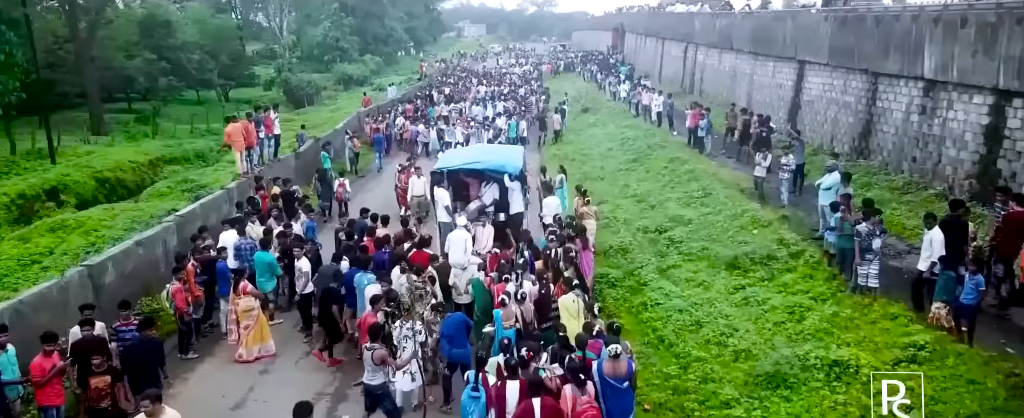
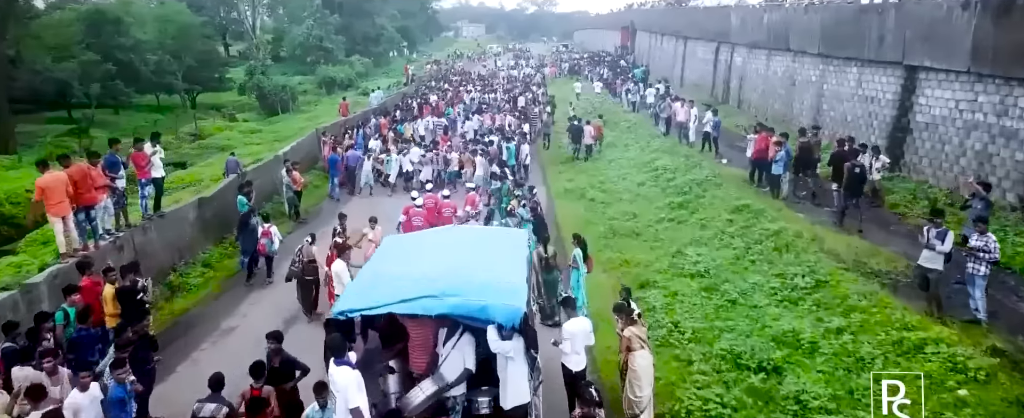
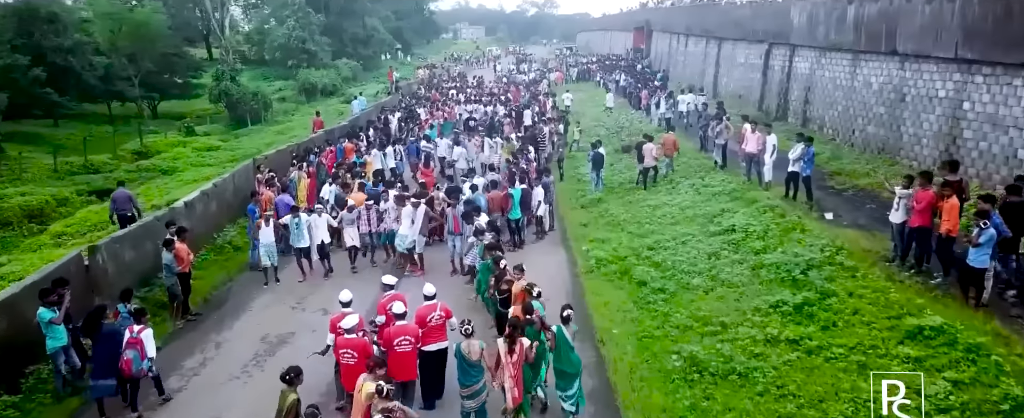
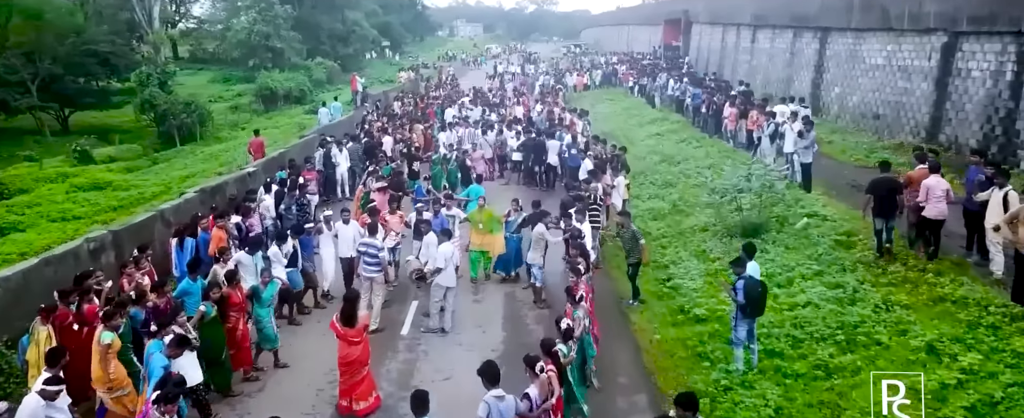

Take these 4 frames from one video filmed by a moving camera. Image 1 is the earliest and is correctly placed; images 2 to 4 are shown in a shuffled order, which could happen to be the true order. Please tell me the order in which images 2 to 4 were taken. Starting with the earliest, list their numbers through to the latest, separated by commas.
2, 3, 4
